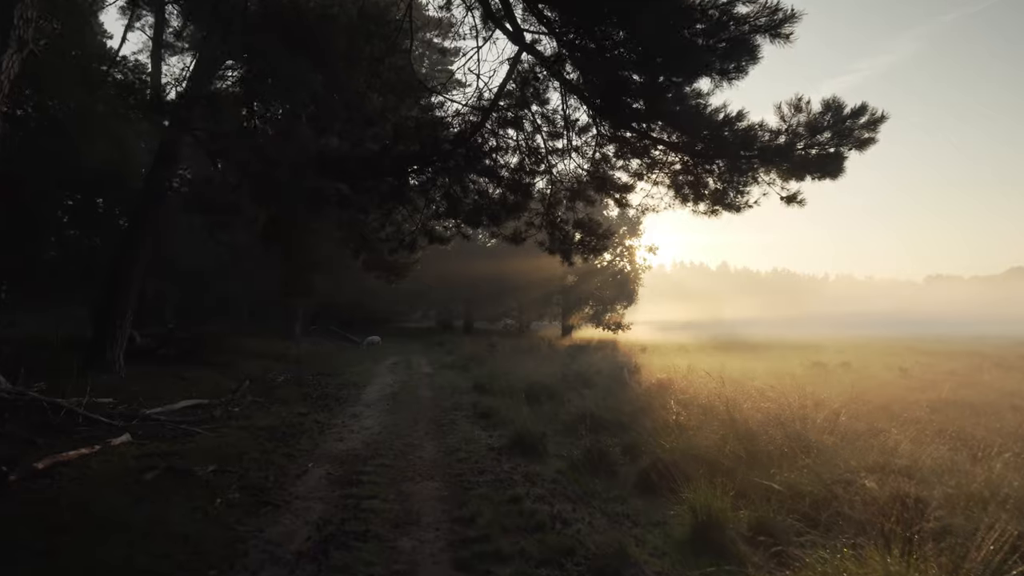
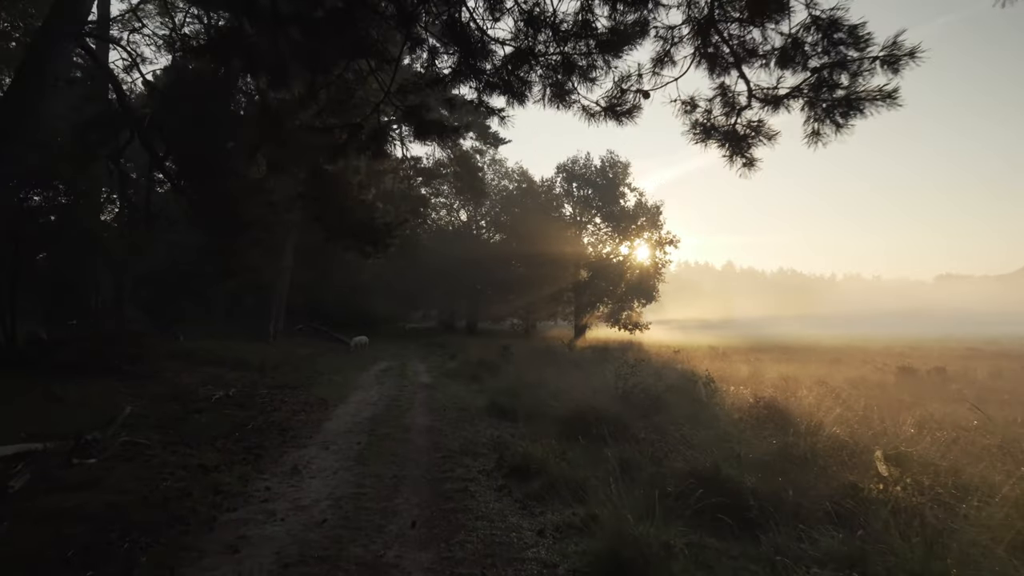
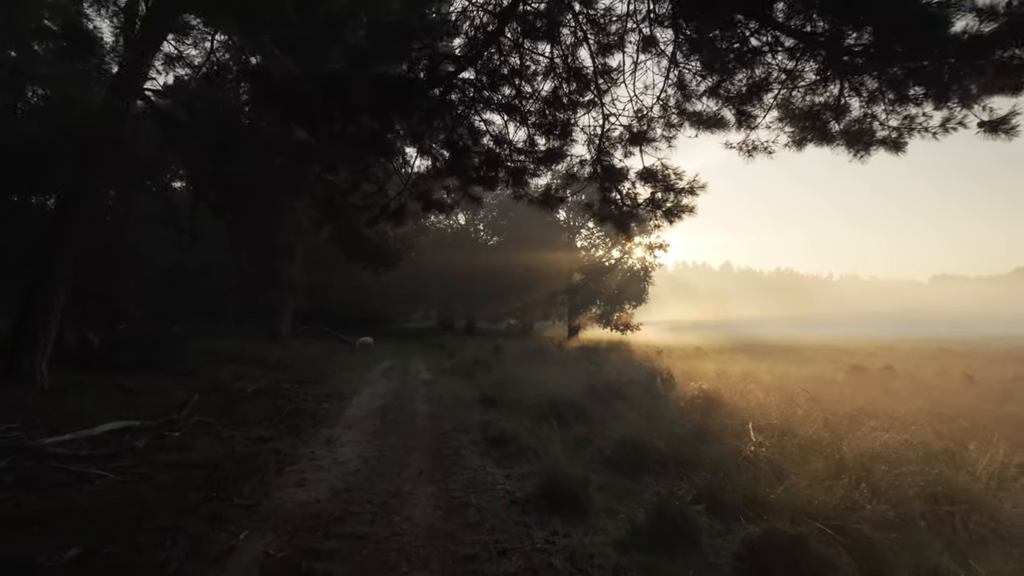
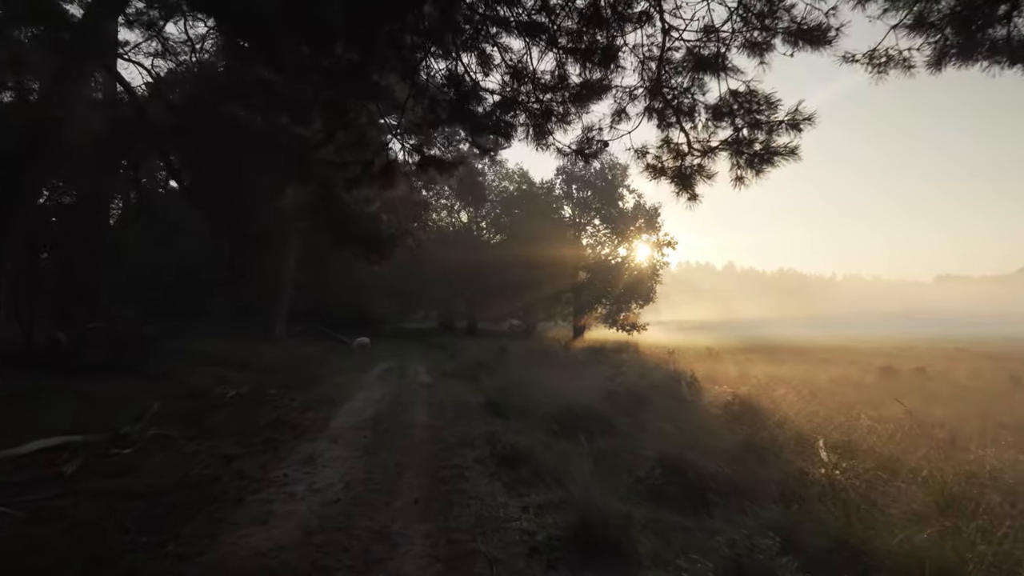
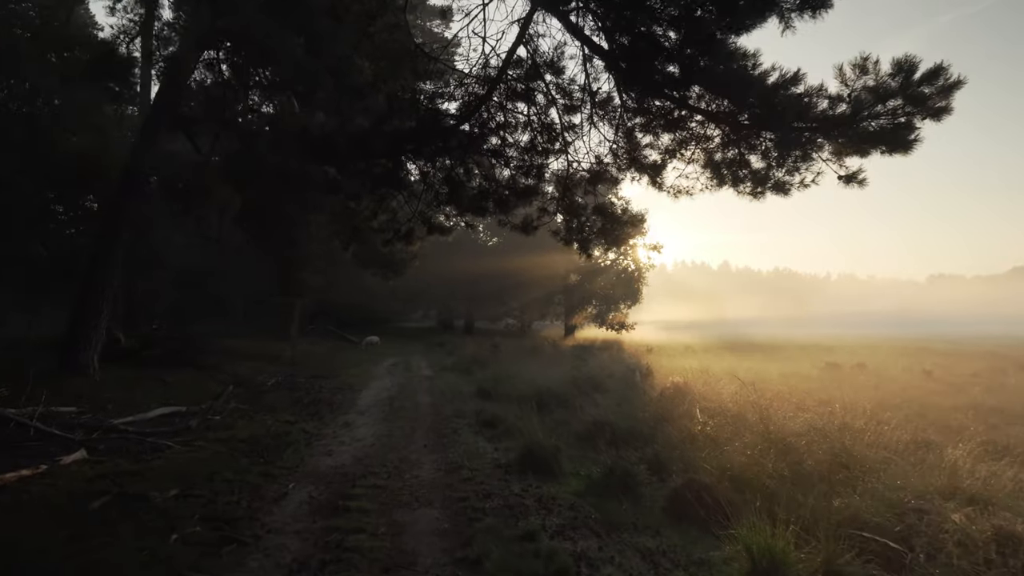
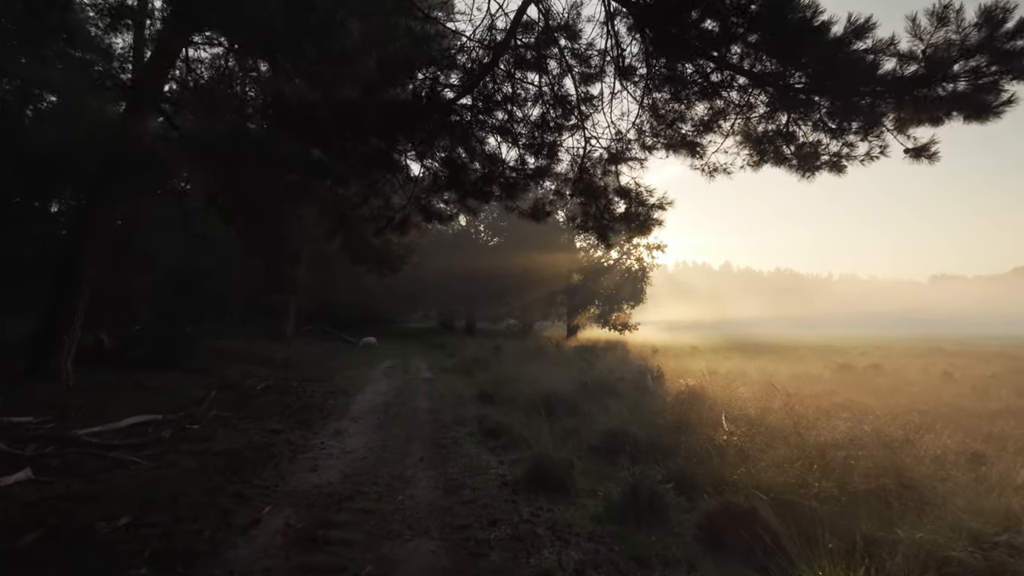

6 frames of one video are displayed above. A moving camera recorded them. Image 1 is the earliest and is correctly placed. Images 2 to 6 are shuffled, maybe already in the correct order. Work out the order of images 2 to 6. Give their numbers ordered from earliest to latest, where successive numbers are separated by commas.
5, 6, 3, 4, 2
